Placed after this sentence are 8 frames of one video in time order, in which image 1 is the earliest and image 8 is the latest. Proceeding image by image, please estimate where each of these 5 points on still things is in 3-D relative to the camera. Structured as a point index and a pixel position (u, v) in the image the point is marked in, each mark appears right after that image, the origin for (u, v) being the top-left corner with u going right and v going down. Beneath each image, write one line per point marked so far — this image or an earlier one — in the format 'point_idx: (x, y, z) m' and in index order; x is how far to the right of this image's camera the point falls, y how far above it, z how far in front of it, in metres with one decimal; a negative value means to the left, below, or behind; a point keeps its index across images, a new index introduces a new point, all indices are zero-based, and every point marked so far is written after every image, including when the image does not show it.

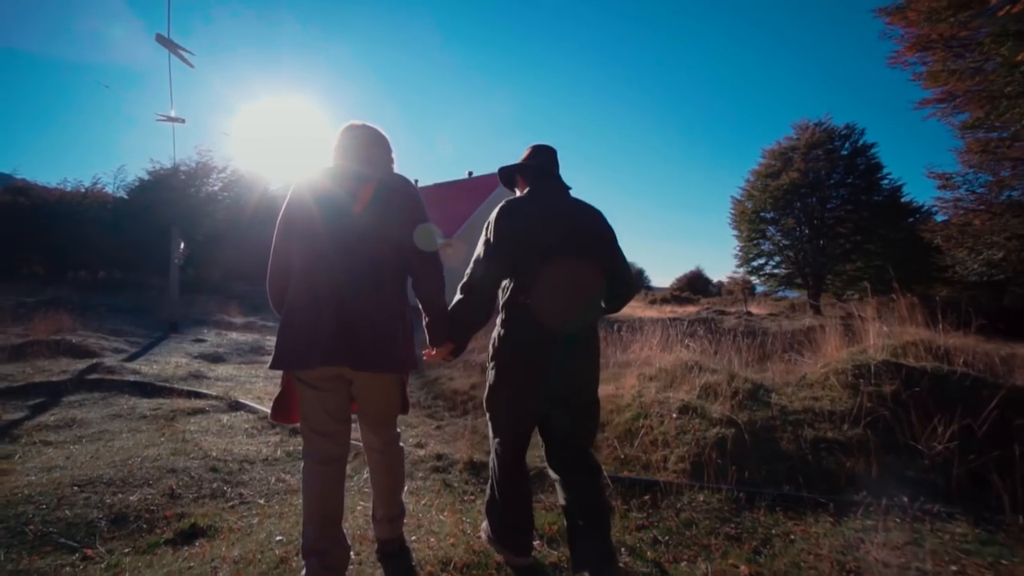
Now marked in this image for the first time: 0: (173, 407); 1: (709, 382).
0: (-4.2, -1.5, +7.4) m
1: (+1.7, -0.8, +5.0) m
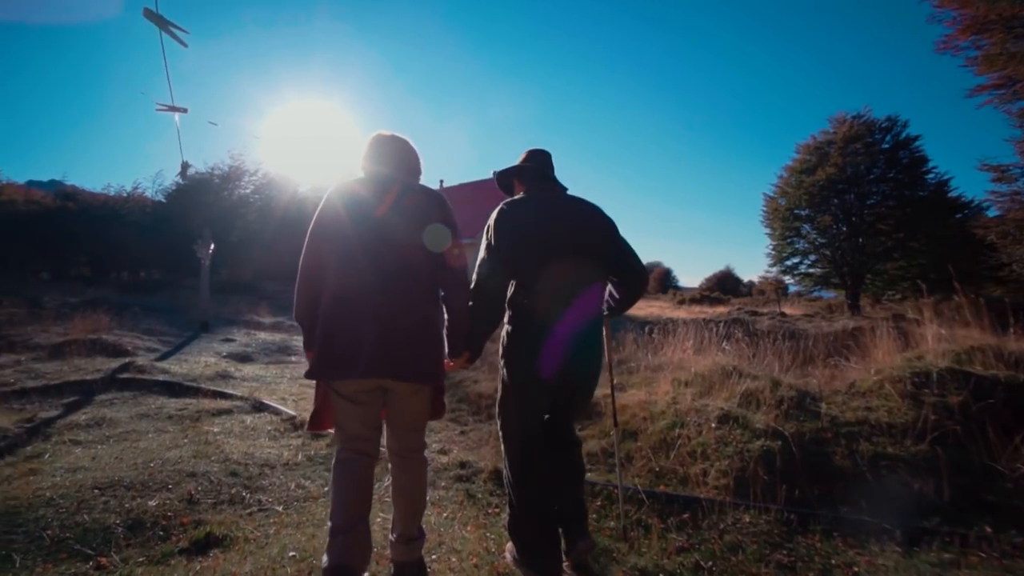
0: (-3.9, -1.5, +7.3) m
1: (+1.9, -0.8, +4.7) m
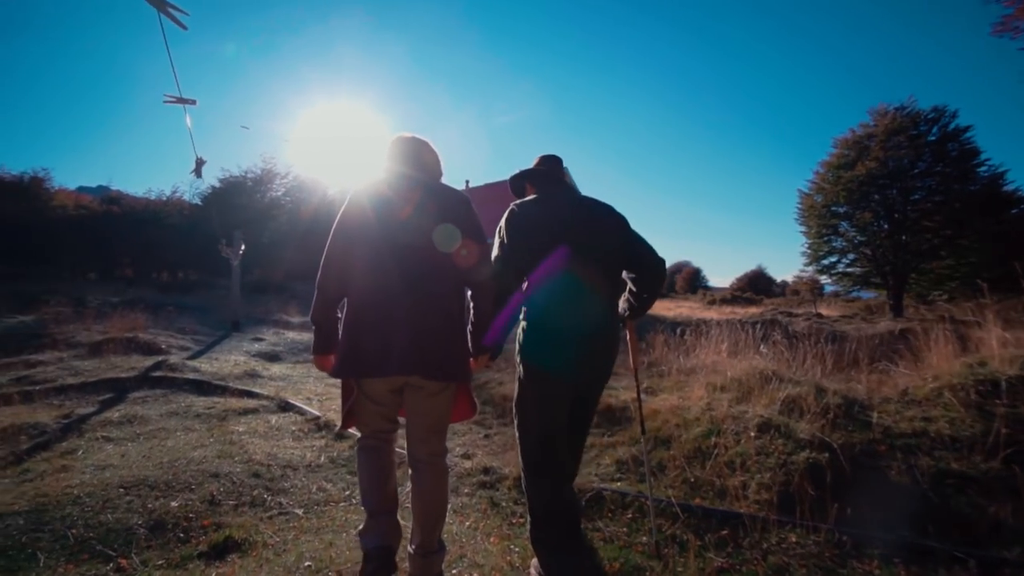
0: (-3.6, -1.5, +7.4) m
1: (+2.1, -0.8, +4.4) m
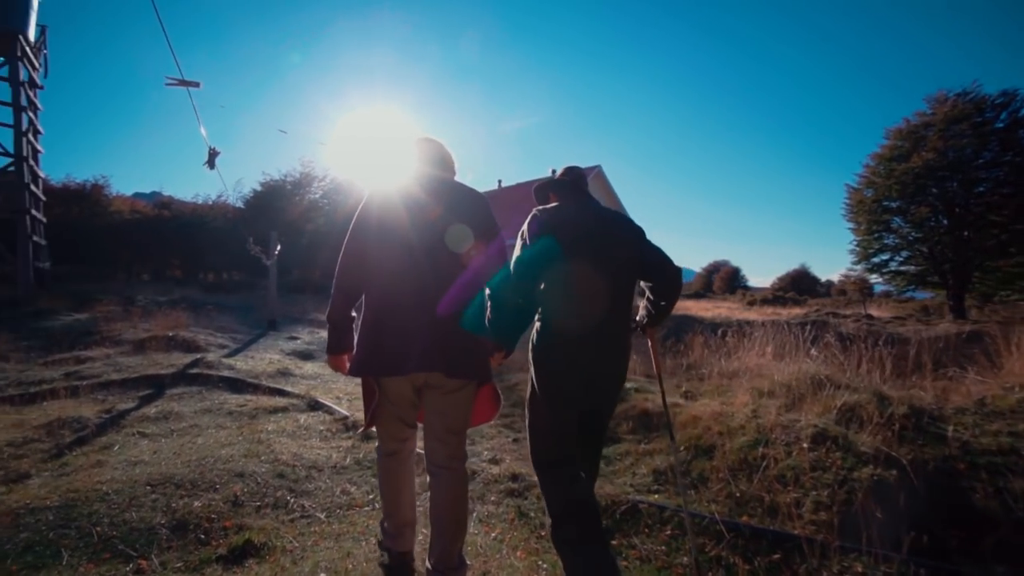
0: (-3.2, -1.4, +7.4) m
1: (+2.3, -0.8, +4.1) m
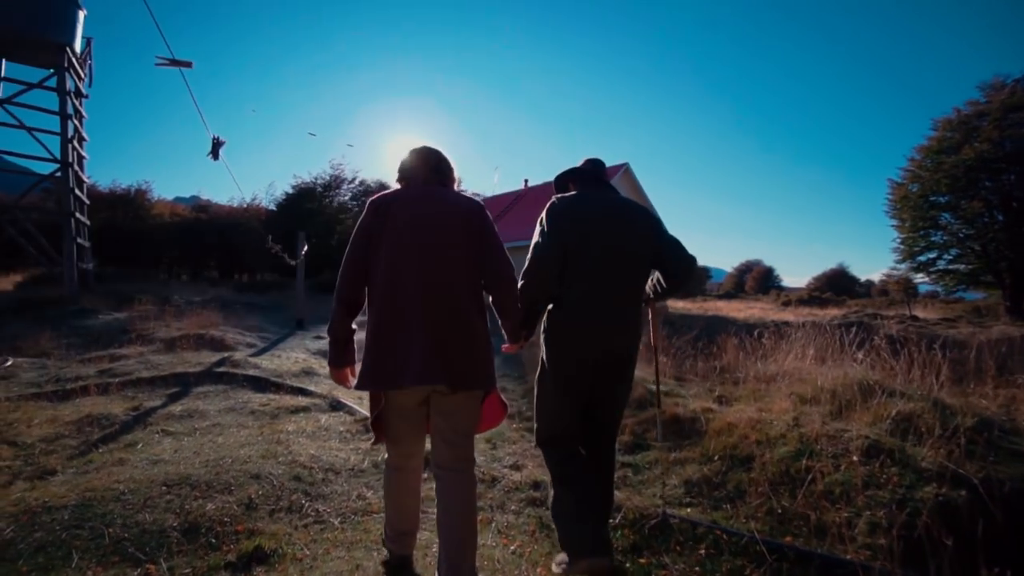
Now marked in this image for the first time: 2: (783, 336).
0: (-2.9, -1.4, +7.3) m
1: (+2.5, -0.8, +3.8) m
2: (+3.1, -0.6, +6.8) m
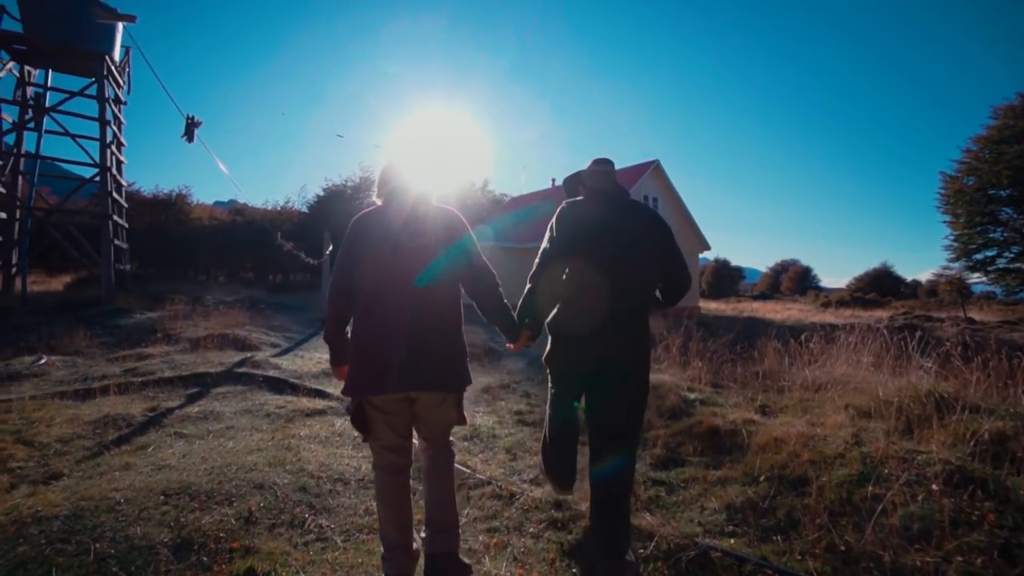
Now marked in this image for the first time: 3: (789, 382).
0: (-2.6, -1.4, +7.1) m
1: (+2.6, -0.8, +3.3) m
2: (+3.3, -0.6, +6.3) m
3: (+2.5, -0.8, +5.3) m
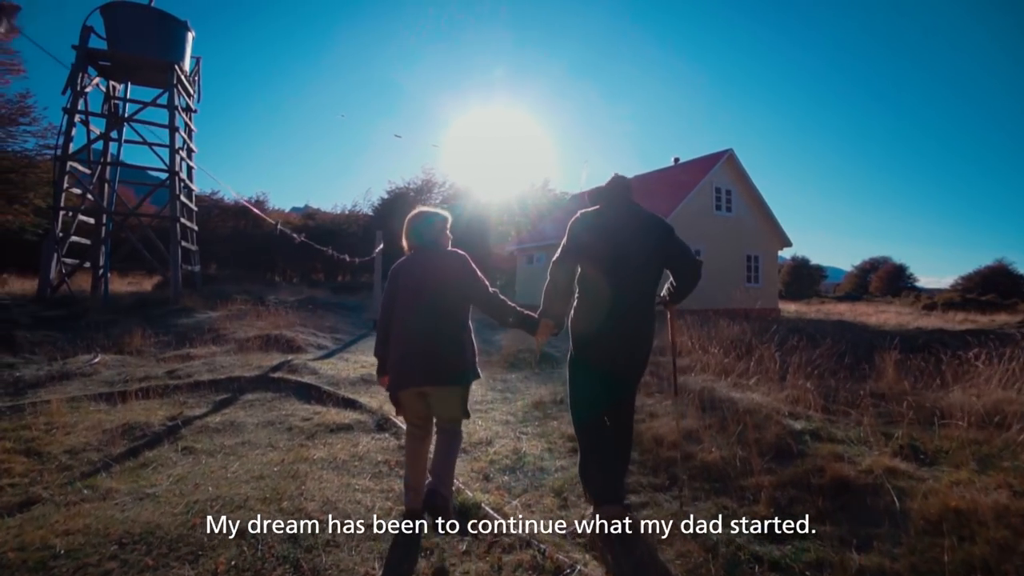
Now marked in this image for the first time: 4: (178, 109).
0: (-2.0, -1.4, +6.3) m
1: (+2.7, -0.8, +2.0) m
2: (+3.8, -0.5, +4.9) m
3: (+2.8, -0.8, +4.0) m
4: (-11.1, +6.1, +19.2) m
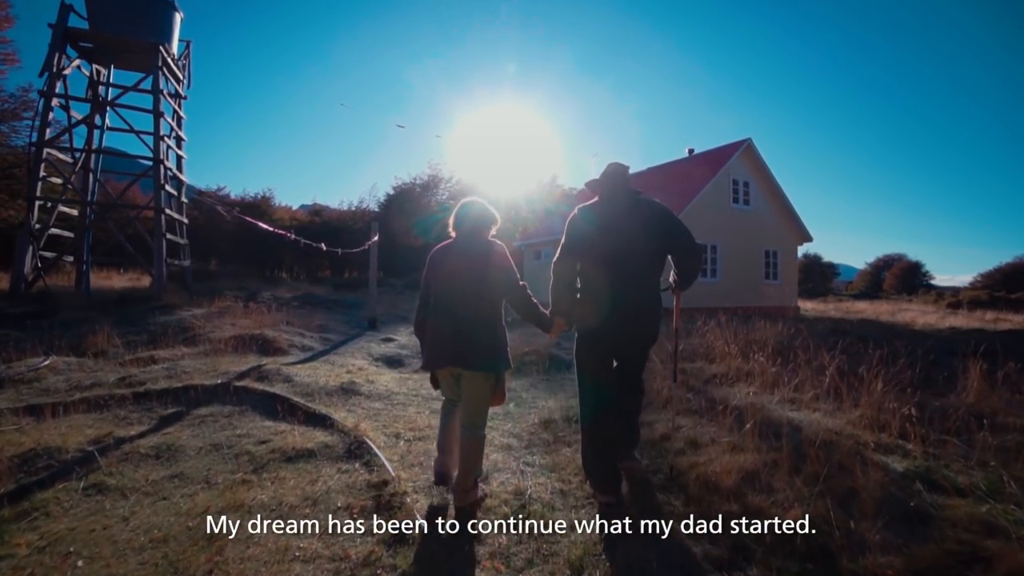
0: (-2.0, -1.3, +5.1) m
1: (+2.7, -0.7, +0.8) m
2: (+3.8, -0.5, +3.7) m
3: (+2.8, -0.8, +2.8) m
4: (-11.0, +6.2, +18.1) m
